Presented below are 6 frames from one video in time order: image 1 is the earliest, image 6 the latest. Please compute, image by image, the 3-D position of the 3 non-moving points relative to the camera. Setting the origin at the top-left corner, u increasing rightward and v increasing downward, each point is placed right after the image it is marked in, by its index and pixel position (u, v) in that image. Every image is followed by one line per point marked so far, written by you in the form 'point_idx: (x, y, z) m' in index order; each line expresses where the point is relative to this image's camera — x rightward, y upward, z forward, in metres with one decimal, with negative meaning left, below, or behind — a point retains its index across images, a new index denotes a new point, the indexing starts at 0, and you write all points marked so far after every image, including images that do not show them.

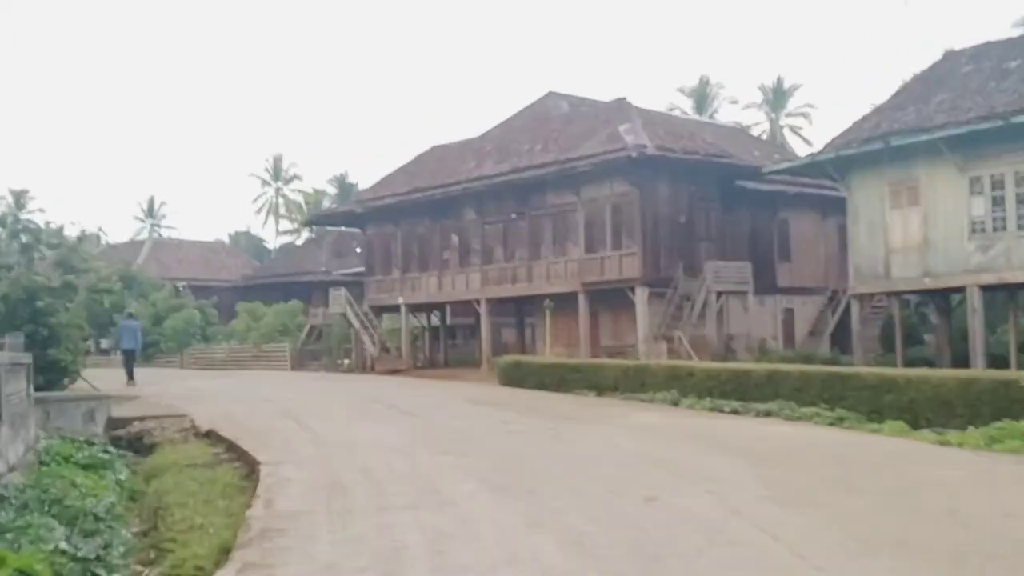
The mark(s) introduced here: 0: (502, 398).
0: (-0.1, -1.8, +16.2) m
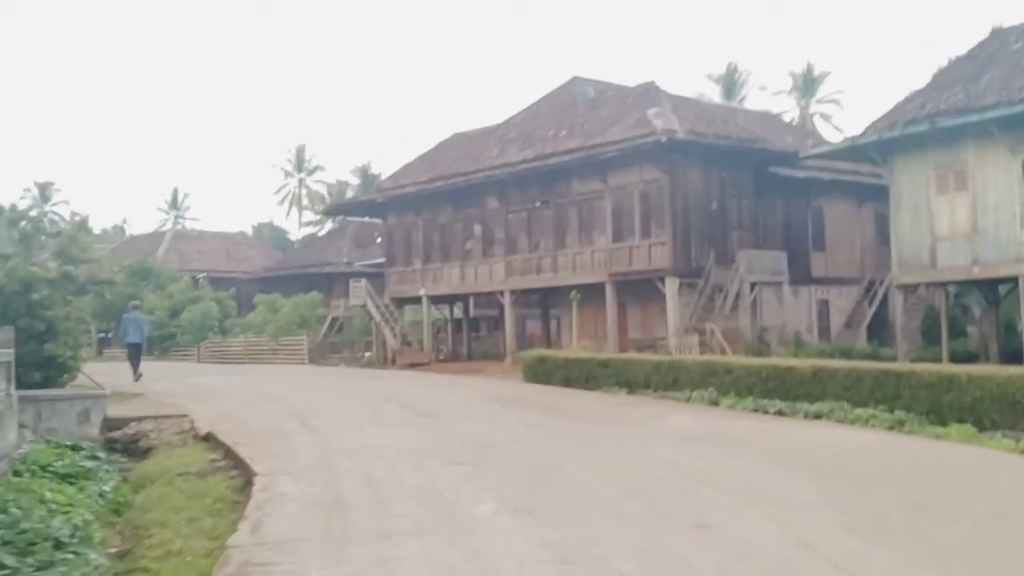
0: (+0.3, -1.7, +15.1) m
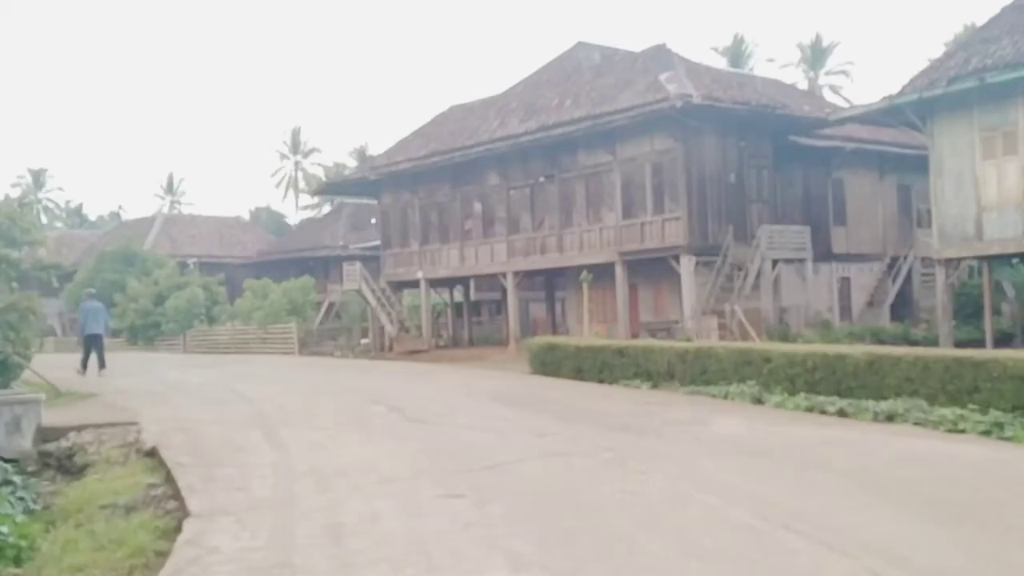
0: (+0.4, -1.4, +13.0) m
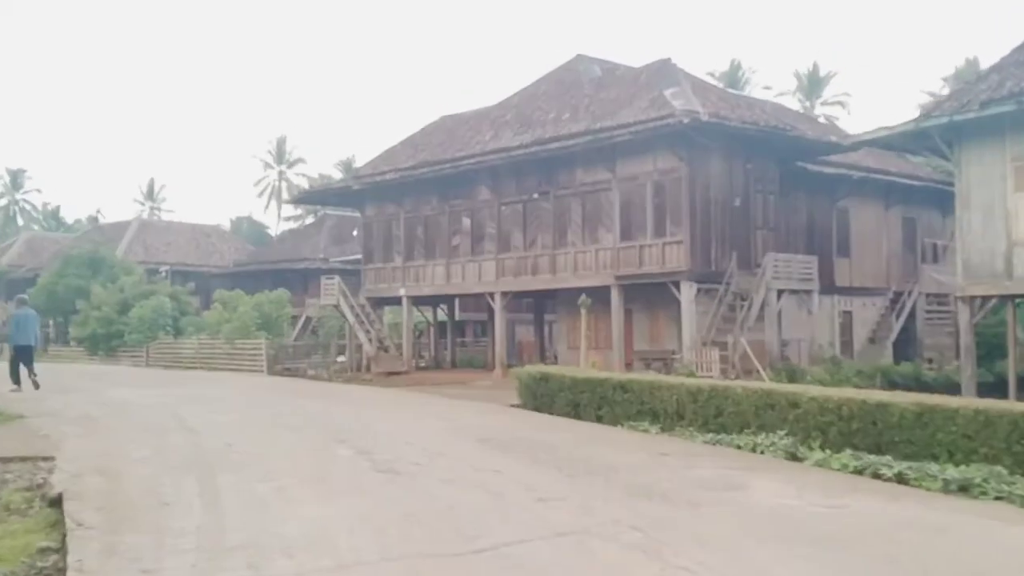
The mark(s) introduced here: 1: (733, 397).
0: (+0.3, -1.7, +11.2) m
1: (+3.0, -1.5, +13.4) m
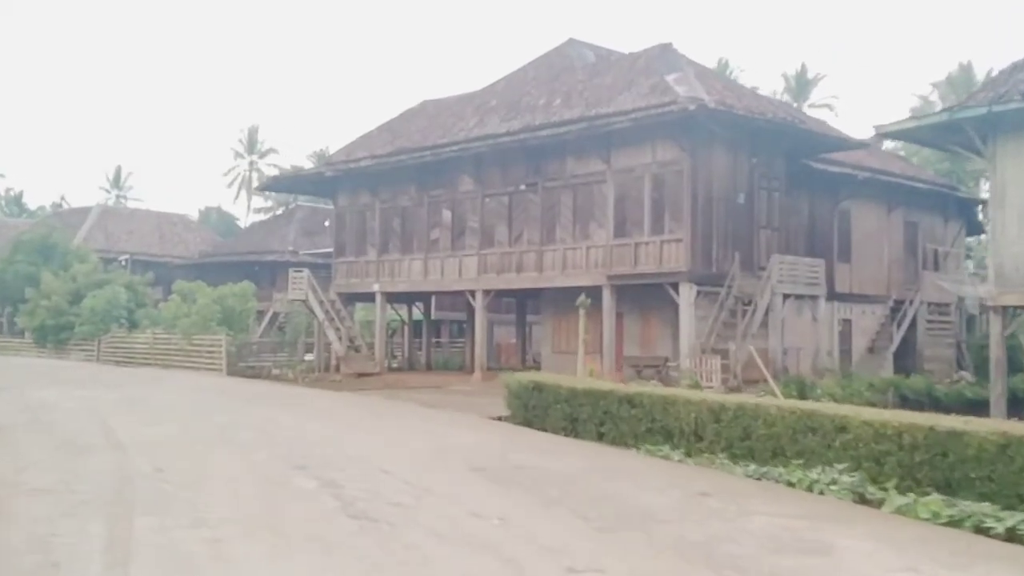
0: (+0.3, -1.7, +9.1) m
1: (+2.9, -1.5, +11.3) m
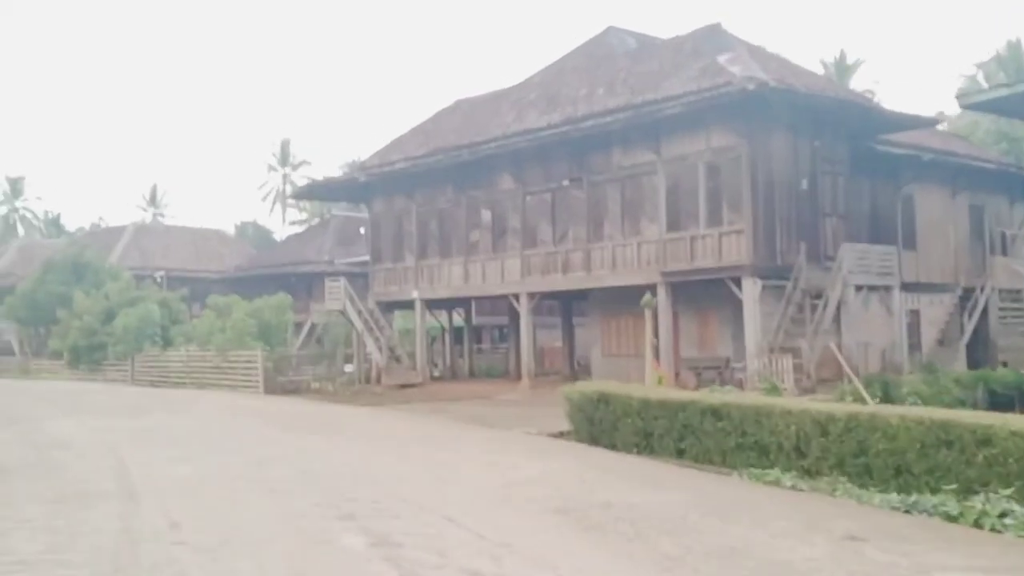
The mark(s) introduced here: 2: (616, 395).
0: (+1.0, -1.6, +7.5) m
1: (+3.7, -1.4, +9.7) m
2: (+1.4, -1.4, +13.1) m
